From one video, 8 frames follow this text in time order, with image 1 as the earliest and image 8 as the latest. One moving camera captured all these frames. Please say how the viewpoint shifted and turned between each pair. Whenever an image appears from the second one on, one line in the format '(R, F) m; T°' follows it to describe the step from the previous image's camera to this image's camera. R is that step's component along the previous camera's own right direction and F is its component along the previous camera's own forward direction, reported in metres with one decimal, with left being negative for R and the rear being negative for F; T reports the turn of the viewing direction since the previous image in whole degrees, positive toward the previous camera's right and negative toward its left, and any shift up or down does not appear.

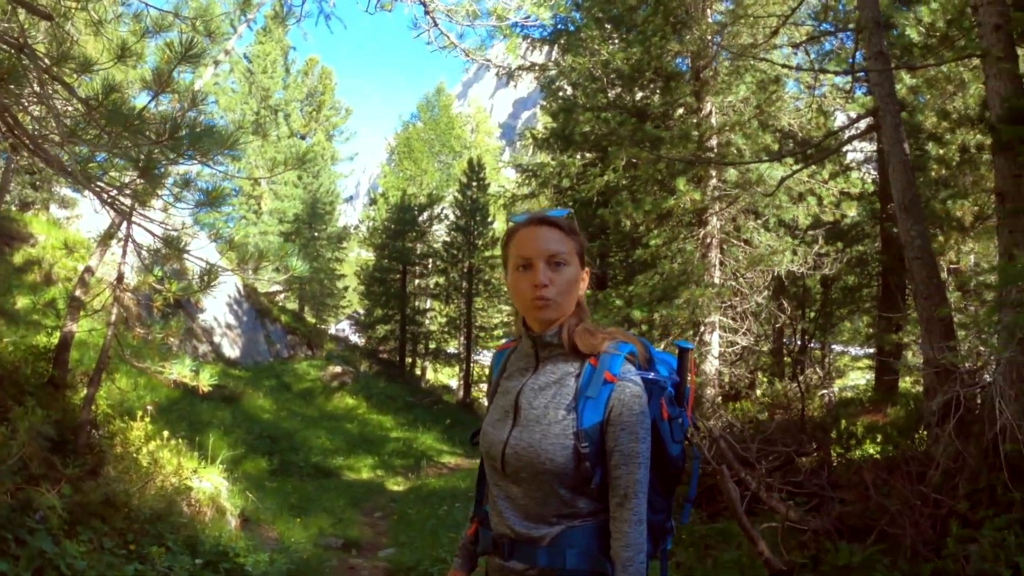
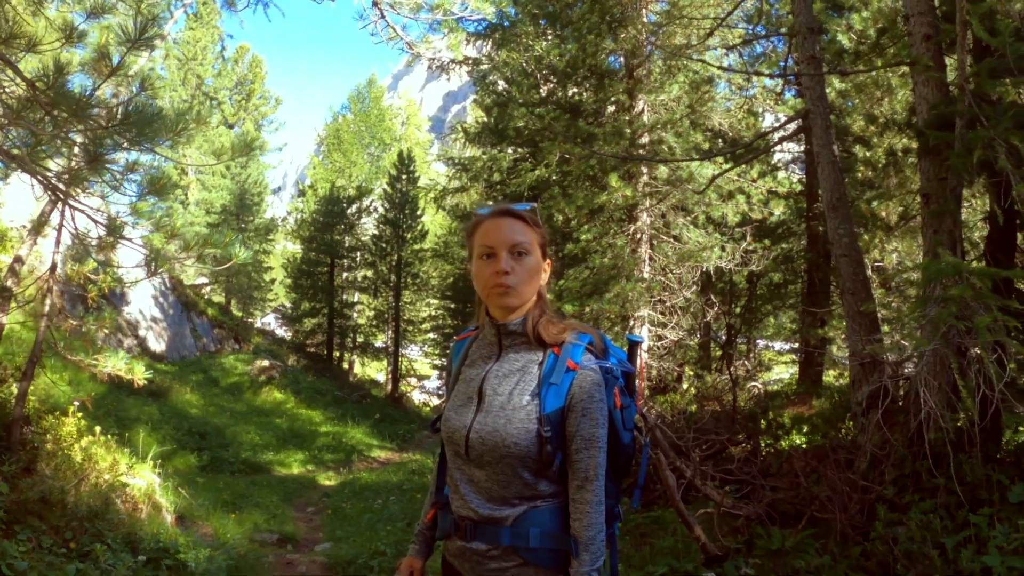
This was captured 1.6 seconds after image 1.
(-0.1, 0.0) m; +5°
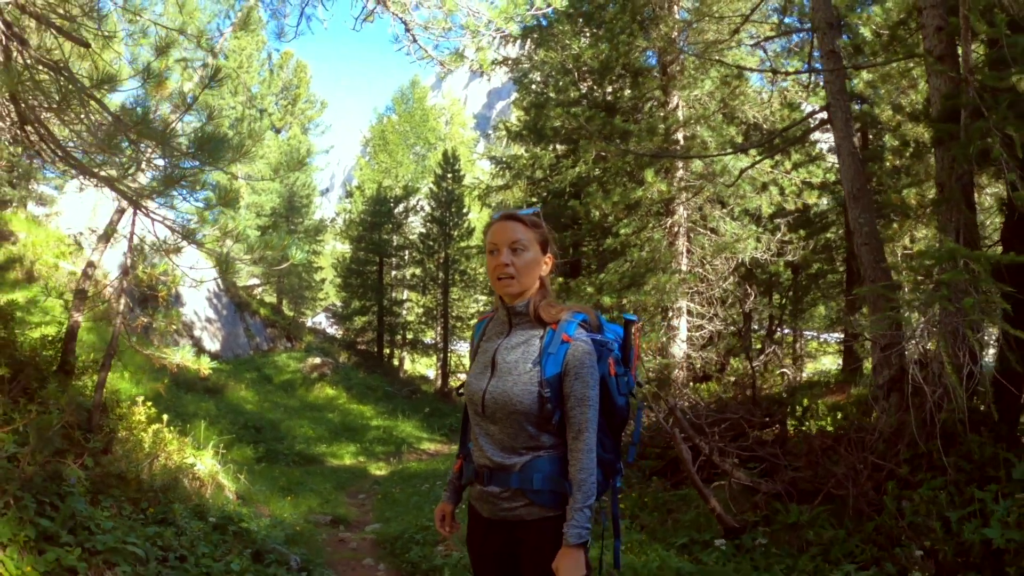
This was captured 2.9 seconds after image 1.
(+0.2, -0.4) m; -4°
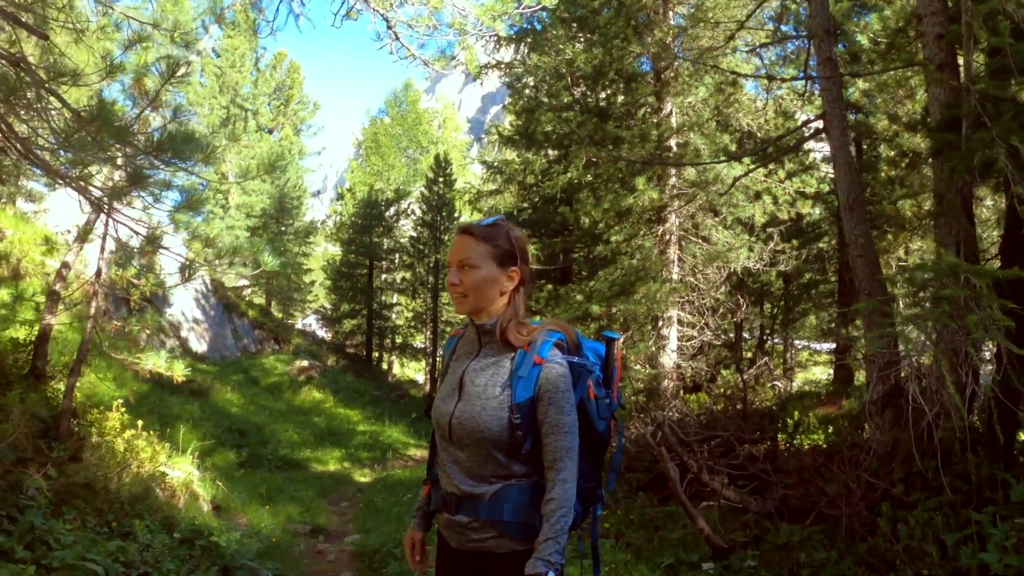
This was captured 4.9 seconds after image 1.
(0.0, +0.1) m; +1°
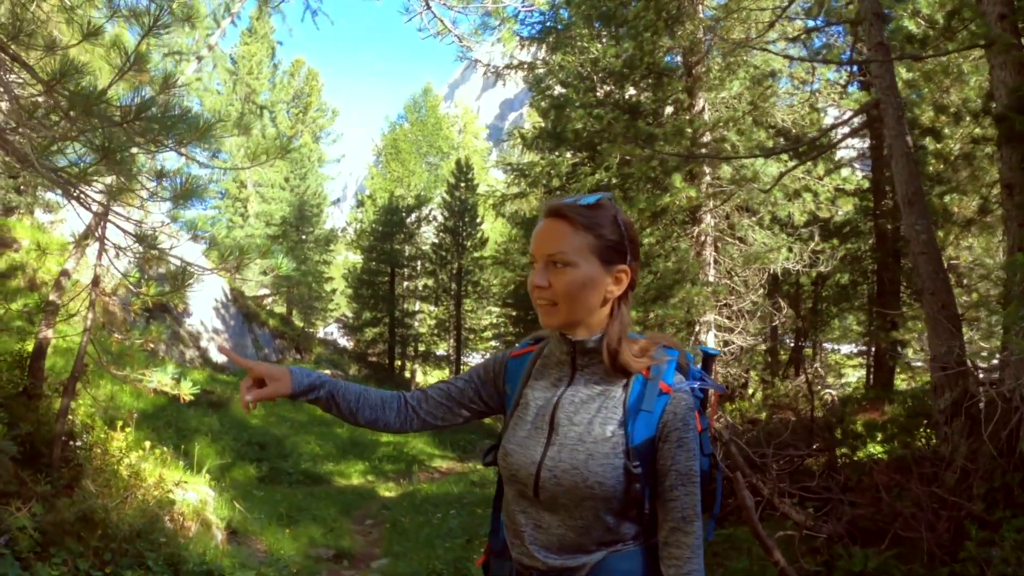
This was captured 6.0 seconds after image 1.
(-0.1, +0.5) m; -2°
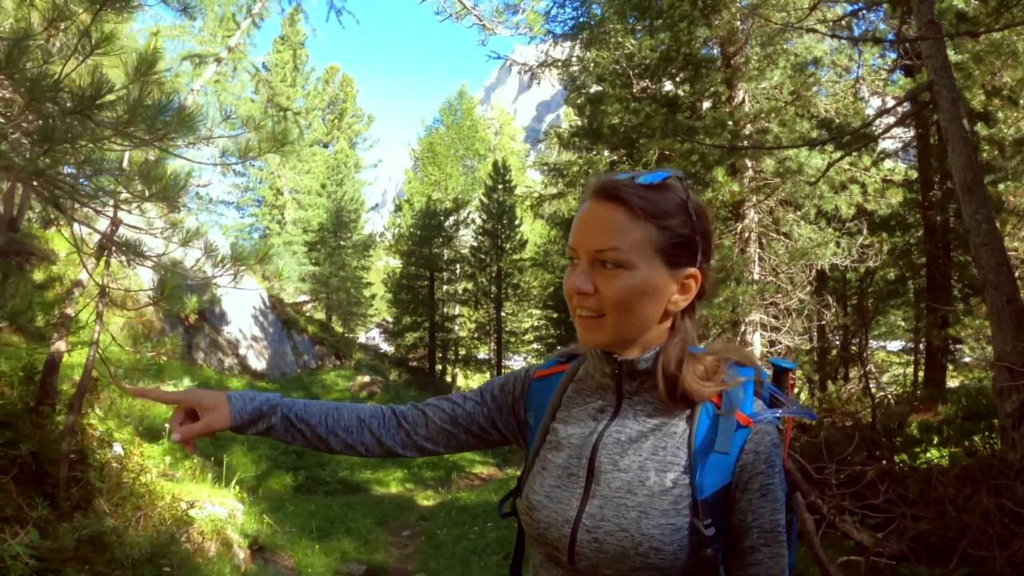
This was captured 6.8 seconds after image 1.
(+0.1, +0.3) m; -3°
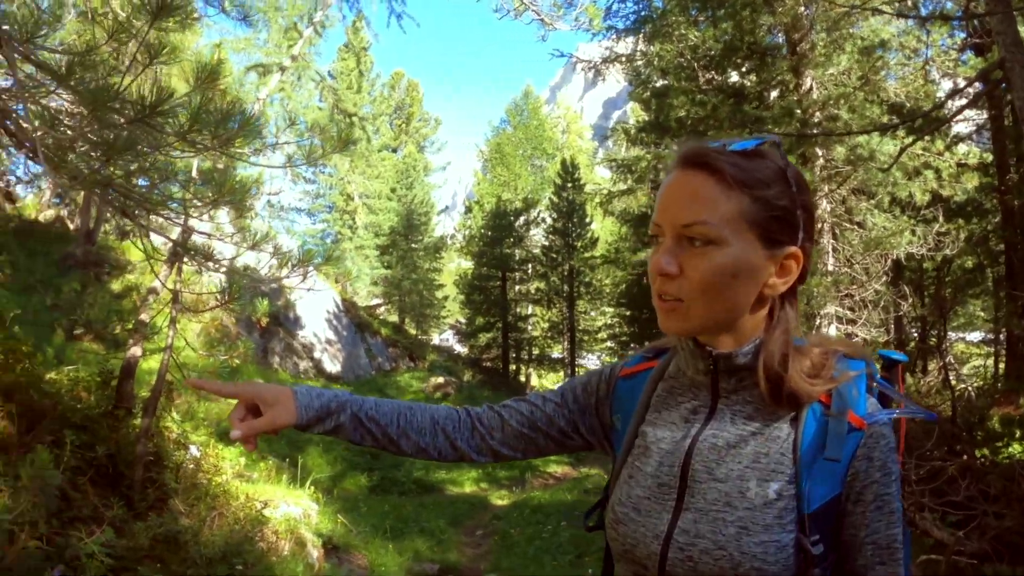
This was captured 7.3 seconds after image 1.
(+0.2, -0.1) m; -6°
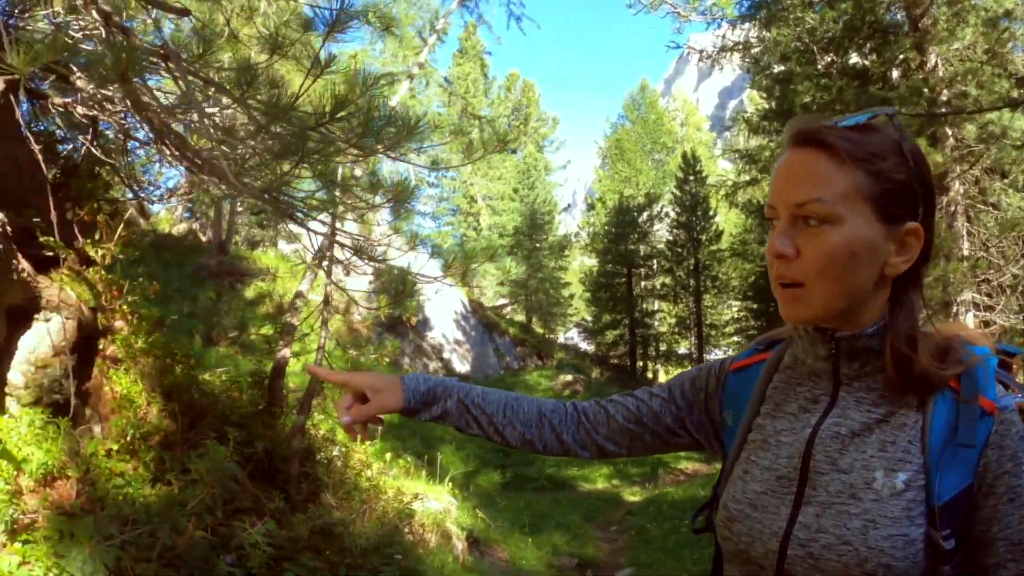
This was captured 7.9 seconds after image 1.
(+0.3, -0.4) m; -10°
